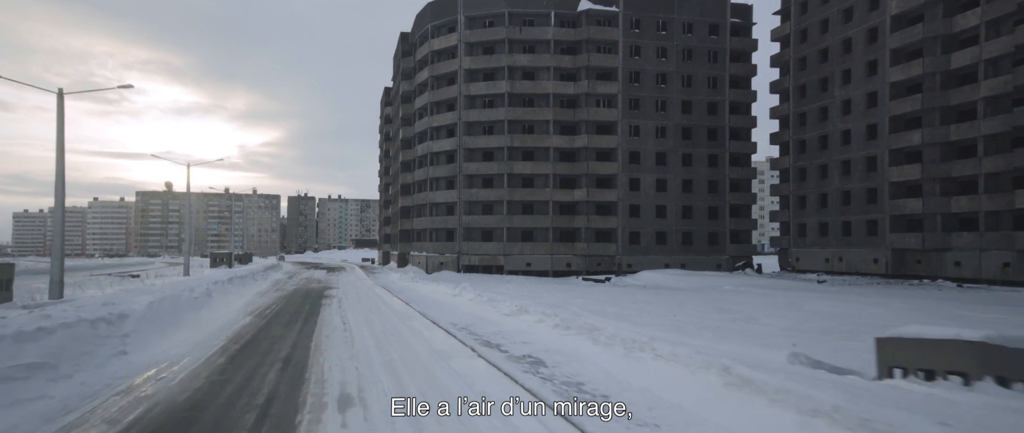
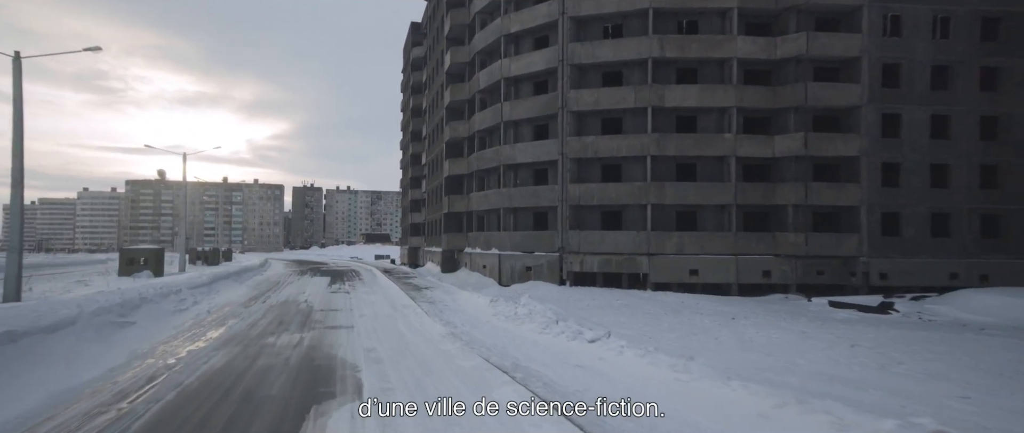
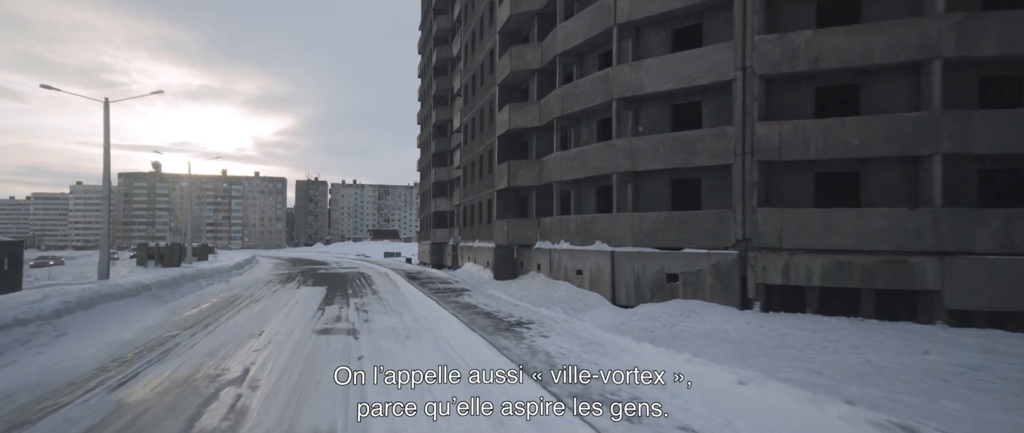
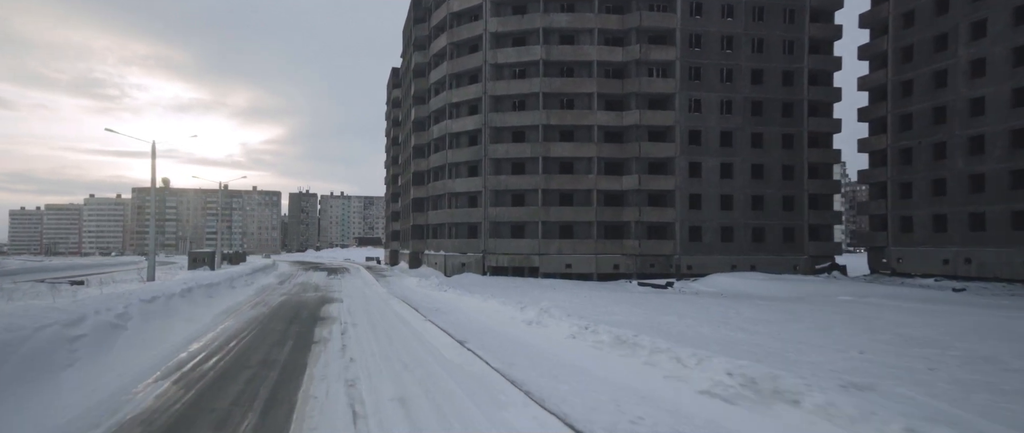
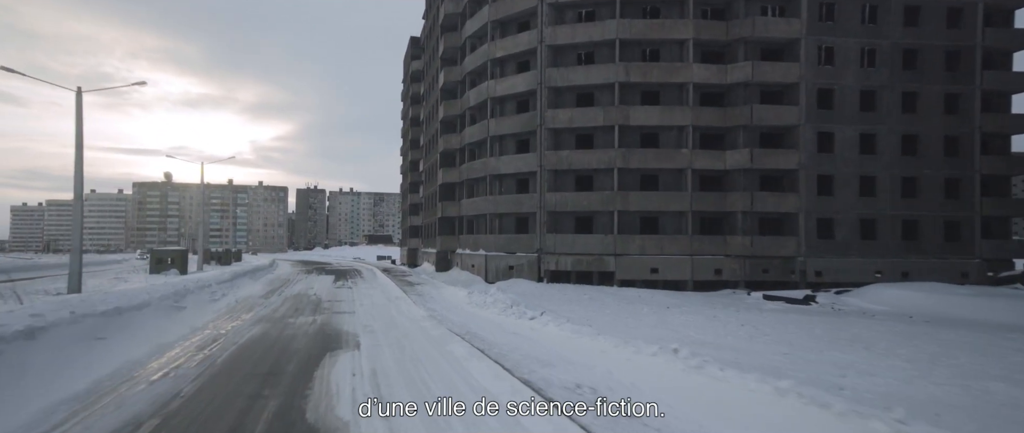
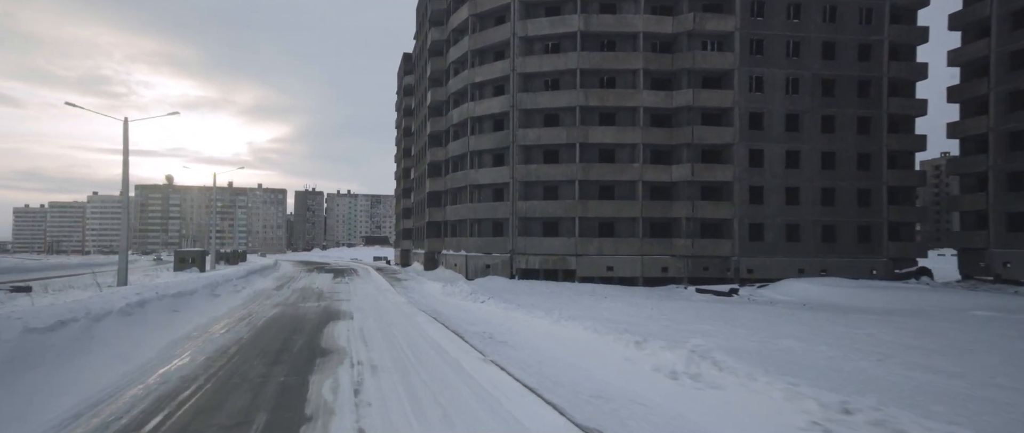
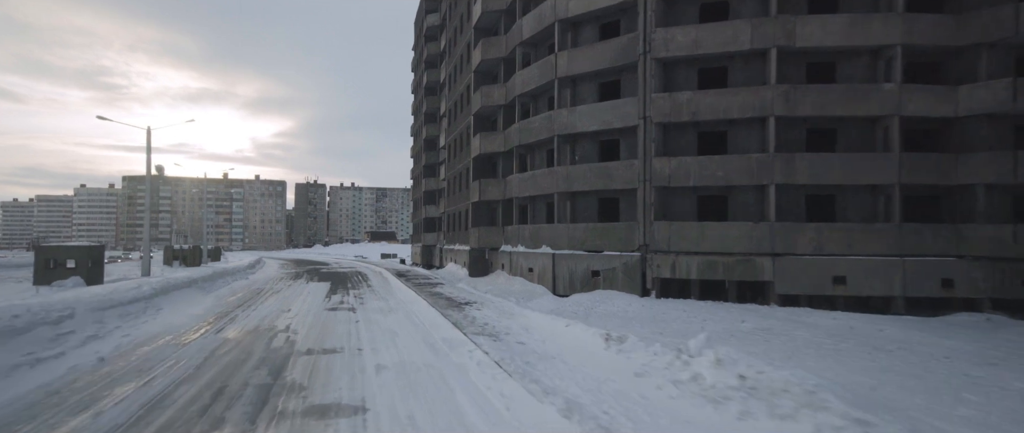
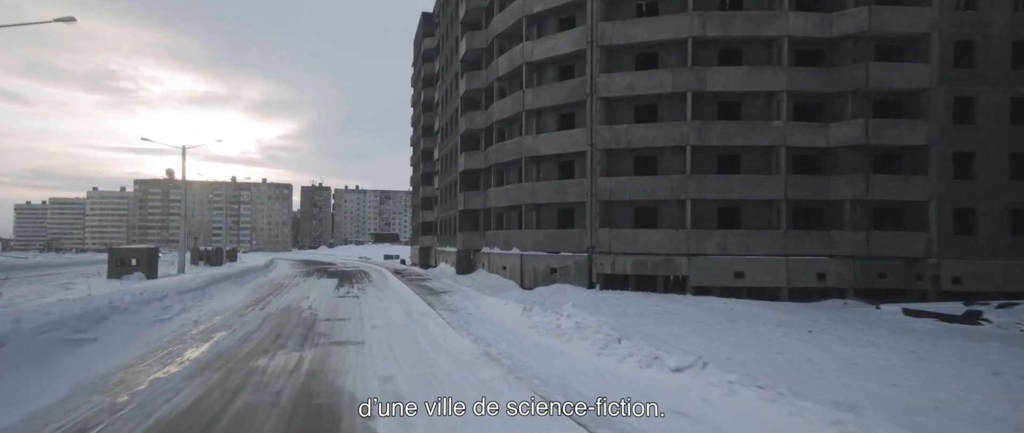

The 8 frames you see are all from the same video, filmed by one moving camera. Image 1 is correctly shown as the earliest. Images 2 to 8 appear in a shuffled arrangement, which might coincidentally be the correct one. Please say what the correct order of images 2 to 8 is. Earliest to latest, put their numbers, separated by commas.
4, 6, 5, 2, 8, 7, 3
